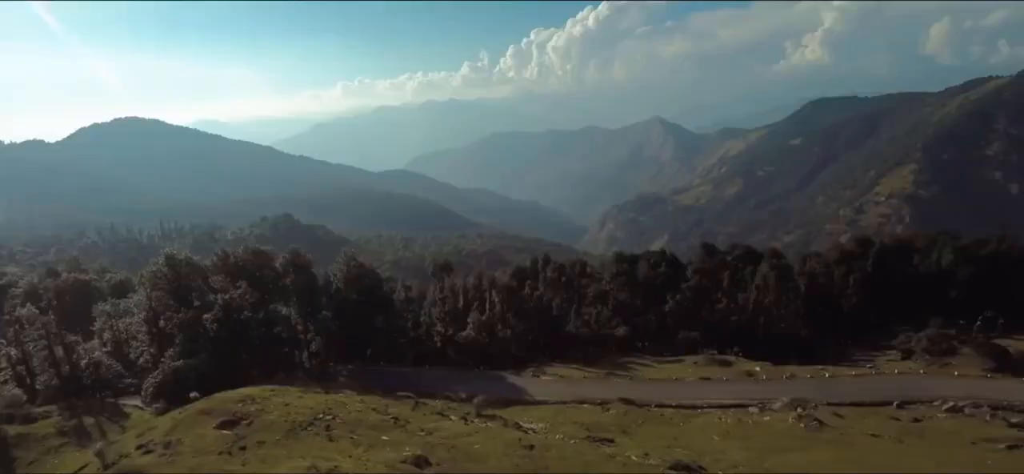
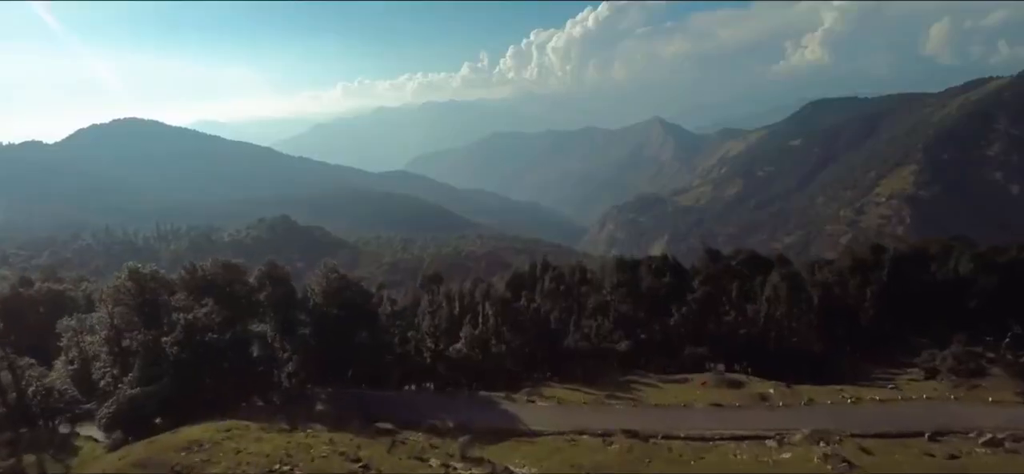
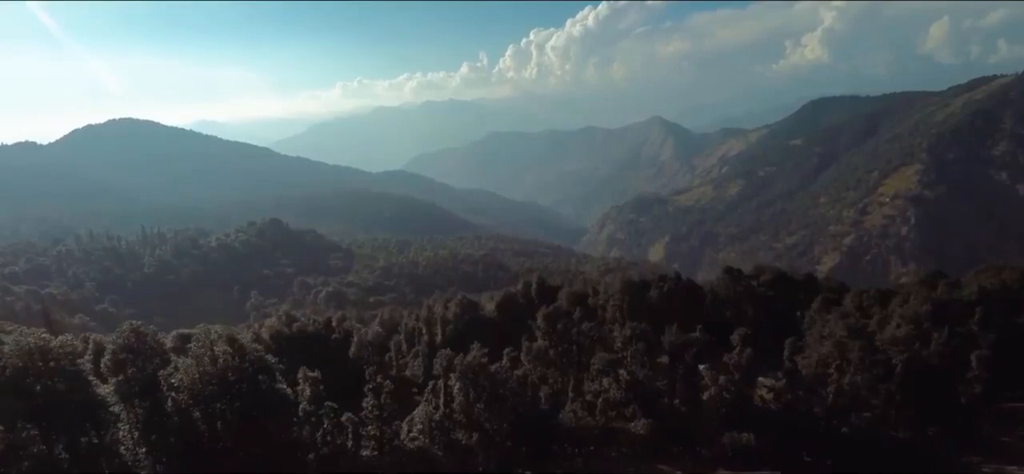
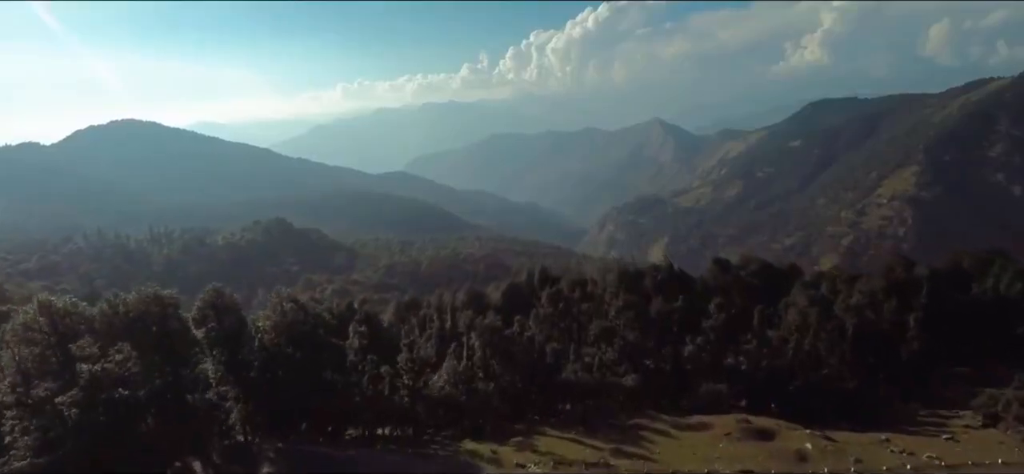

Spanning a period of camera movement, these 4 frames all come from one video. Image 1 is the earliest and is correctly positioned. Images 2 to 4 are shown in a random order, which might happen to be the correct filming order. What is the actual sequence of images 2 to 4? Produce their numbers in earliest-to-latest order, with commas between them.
2, 4, 3
